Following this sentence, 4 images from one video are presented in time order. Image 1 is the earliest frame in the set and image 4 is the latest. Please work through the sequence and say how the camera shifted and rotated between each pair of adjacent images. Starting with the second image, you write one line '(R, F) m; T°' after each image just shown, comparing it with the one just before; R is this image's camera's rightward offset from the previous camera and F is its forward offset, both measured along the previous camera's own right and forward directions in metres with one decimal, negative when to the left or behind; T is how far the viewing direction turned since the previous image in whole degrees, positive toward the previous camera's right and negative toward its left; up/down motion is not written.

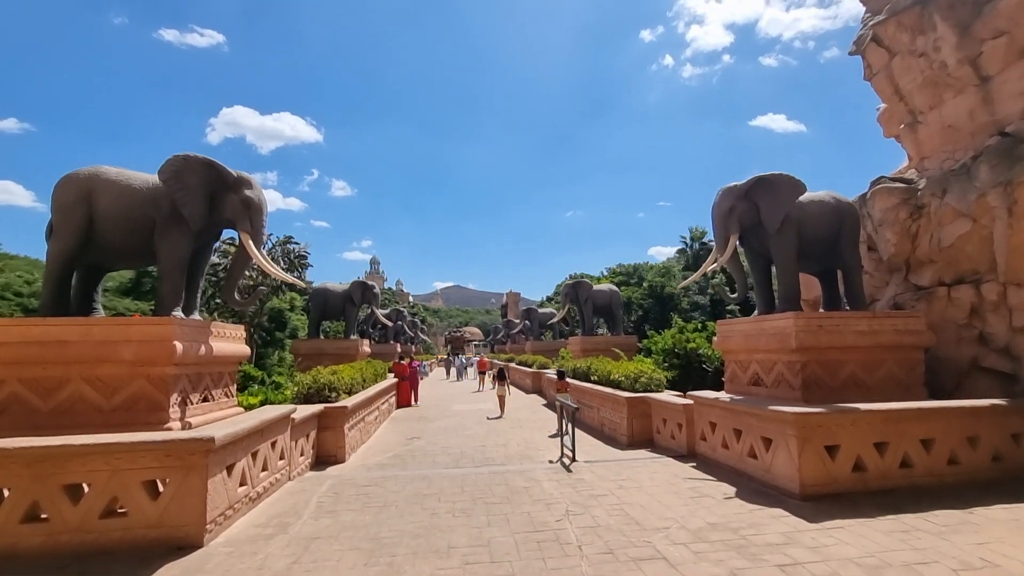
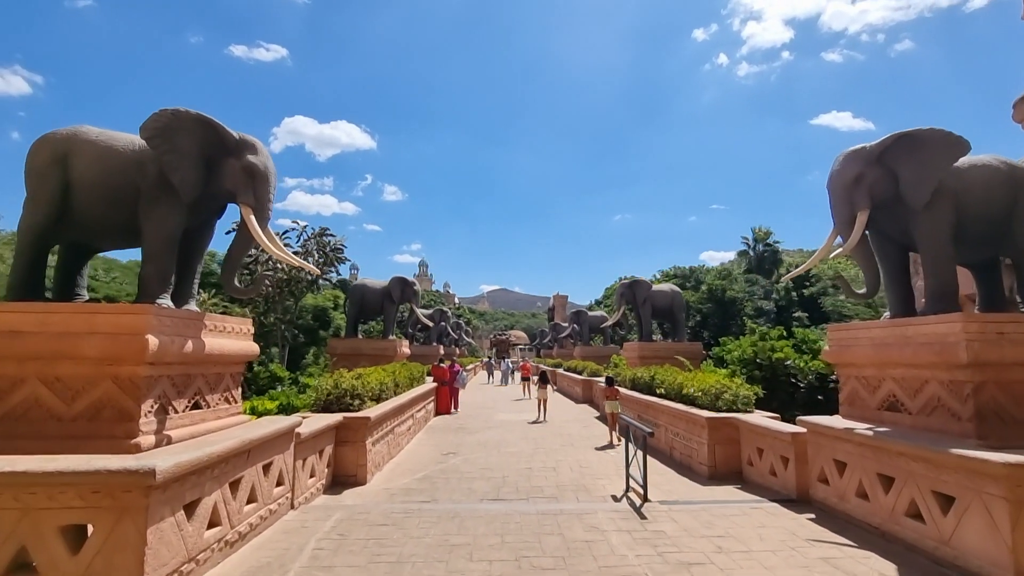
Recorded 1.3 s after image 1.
(-0.1, +1.2) m; -5°
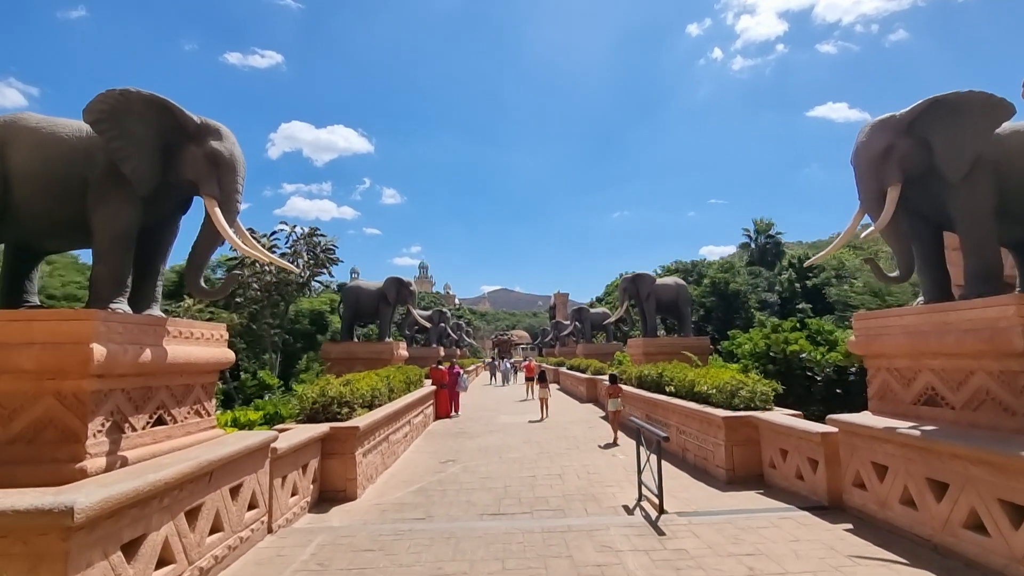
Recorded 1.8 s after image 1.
(0.0, +0.4) m; 0°
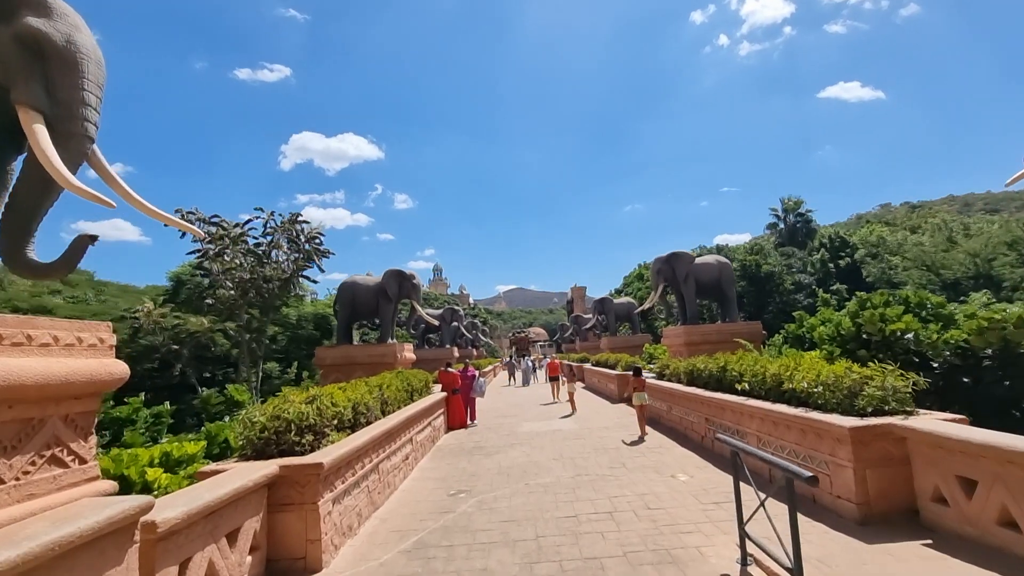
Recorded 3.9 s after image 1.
(-0.1, +1.7) m; -2°
